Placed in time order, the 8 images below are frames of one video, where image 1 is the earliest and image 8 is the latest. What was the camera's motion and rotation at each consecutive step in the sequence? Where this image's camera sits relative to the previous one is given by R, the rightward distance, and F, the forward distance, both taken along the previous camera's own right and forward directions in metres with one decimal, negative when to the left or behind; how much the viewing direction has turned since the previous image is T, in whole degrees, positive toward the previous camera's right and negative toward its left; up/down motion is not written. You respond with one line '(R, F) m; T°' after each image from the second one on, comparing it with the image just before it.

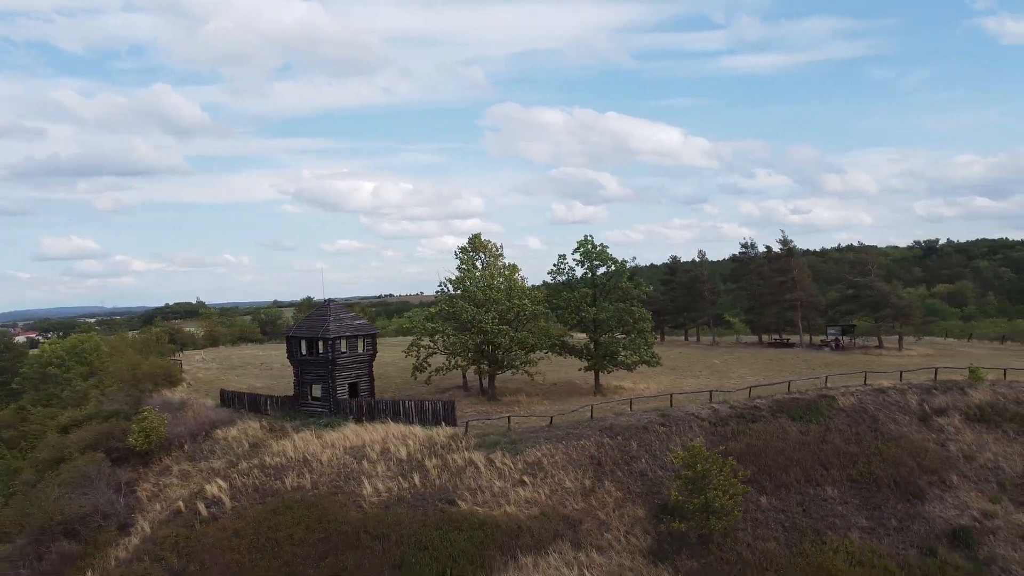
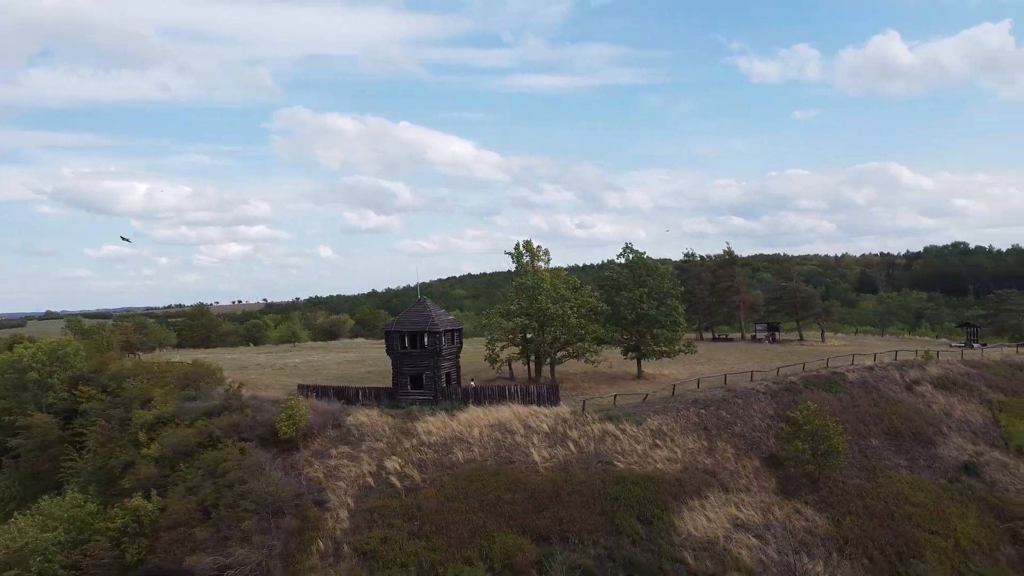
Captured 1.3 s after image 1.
(-8.1, -1.9) m; +15°
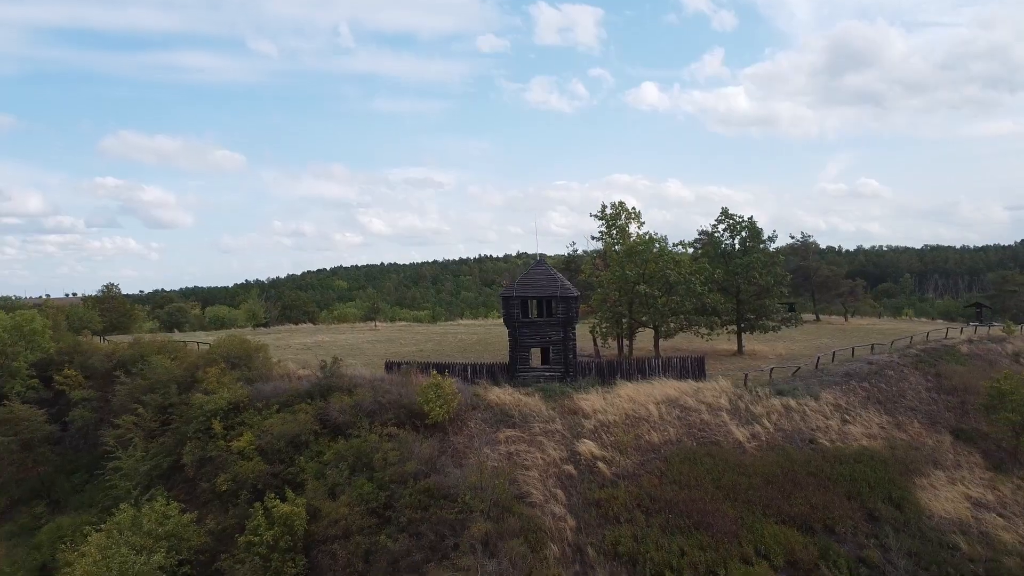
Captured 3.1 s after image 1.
(-6.8, +3.6) m; +10°
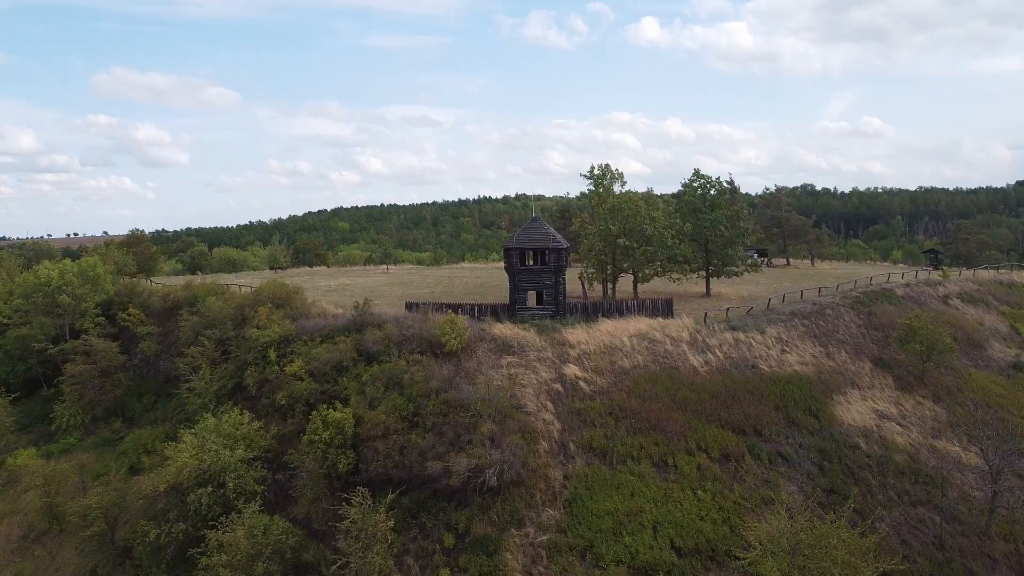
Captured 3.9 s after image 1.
(0.0, -3.7) m; 0°
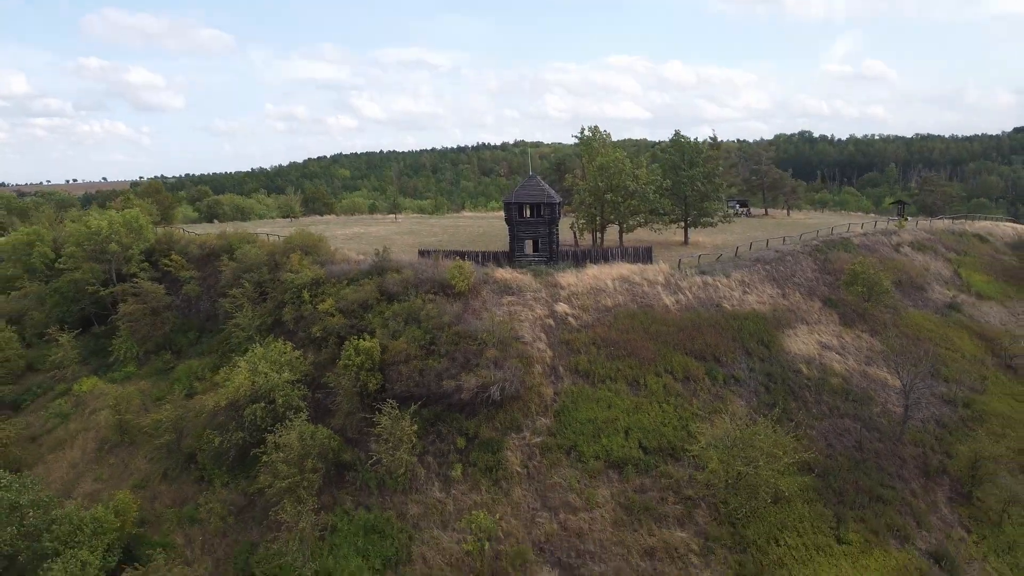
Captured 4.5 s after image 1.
(0.0, -3.4) m; 0°
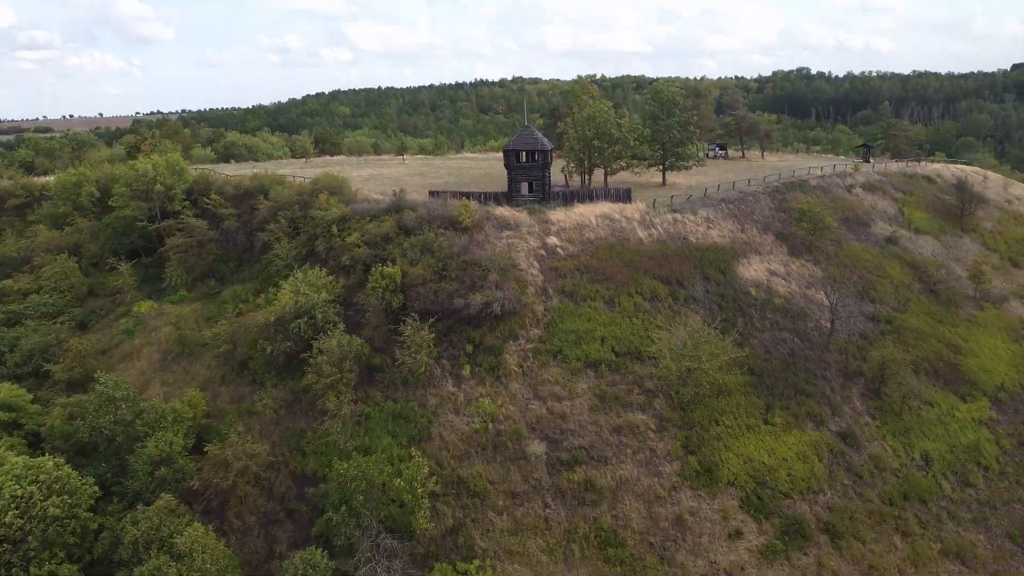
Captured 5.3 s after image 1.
(0.0, -4.3) m; 0°
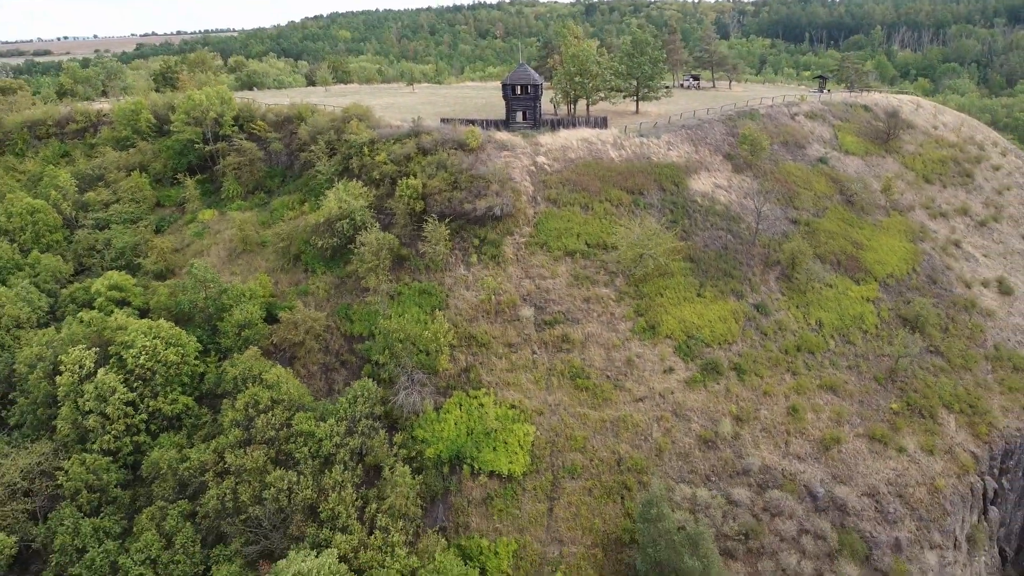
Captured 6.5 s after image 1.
(0.0, -7.1) m; 0°
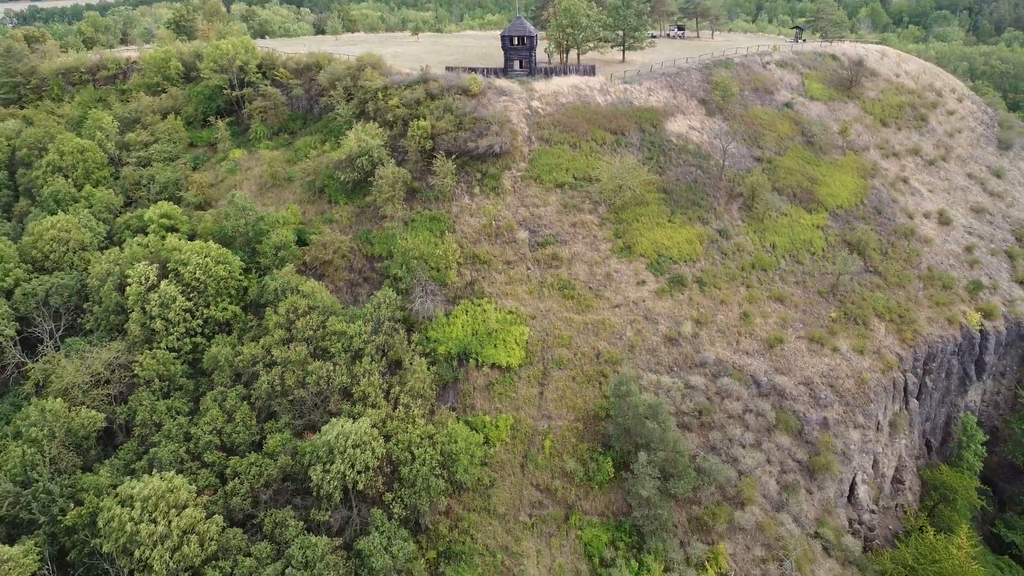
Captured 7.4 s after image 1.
(0.0, -5.0) m; 0°
